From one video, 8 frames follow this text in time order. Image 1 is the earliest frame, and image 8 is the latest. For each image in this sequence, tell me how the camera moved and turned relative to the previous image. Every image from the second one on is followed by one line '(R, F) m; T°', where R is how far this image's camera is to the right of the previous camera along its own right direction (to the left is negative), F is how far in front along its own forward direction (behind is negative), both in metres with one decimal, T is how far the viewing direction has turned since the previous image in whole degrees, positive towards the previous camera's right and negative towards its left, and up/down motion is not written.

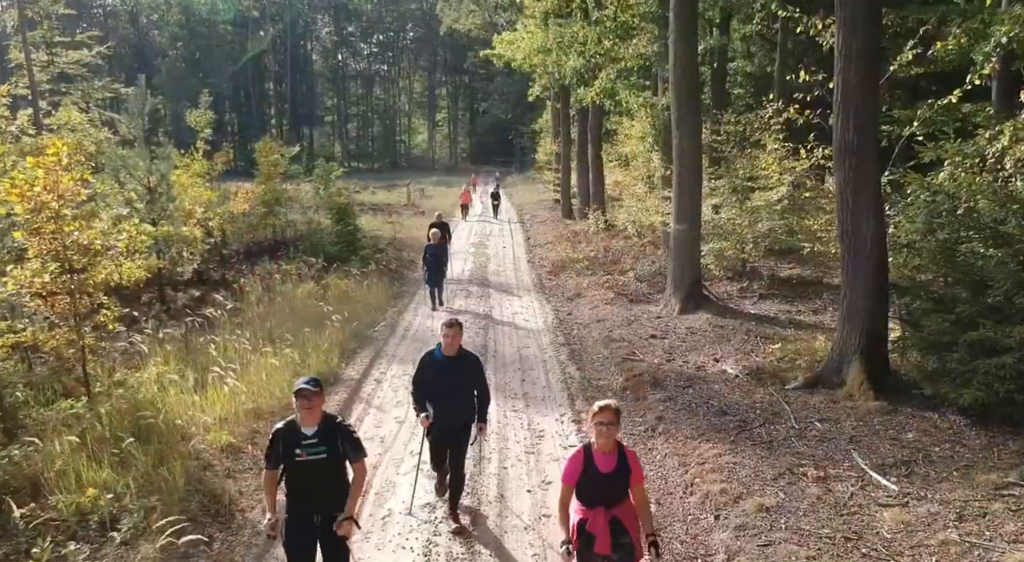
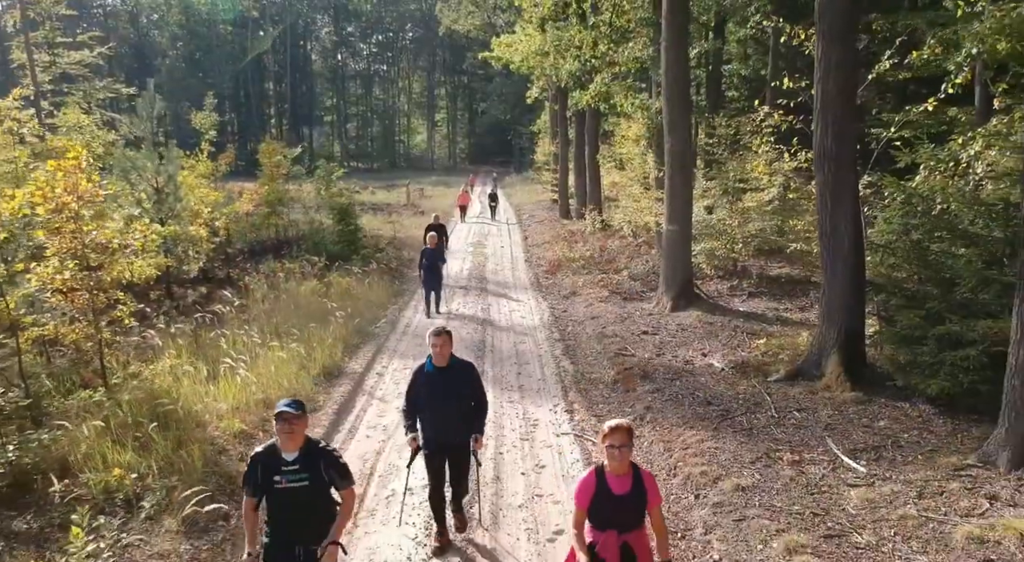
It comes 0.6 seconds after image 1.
(0.0, -0.6) m; 0°
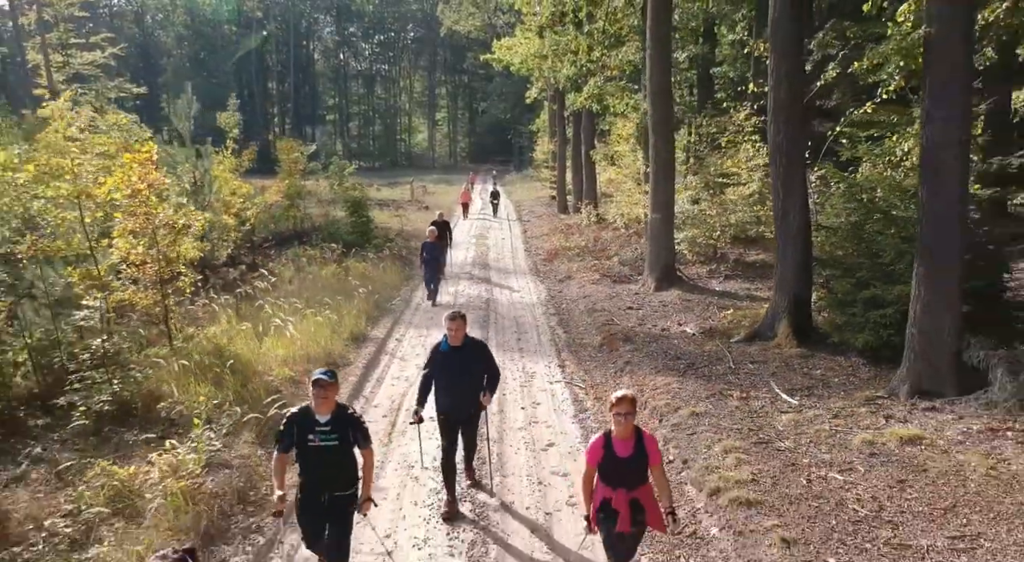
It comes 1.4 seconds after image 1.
(0.0, -2.0) m; 0°
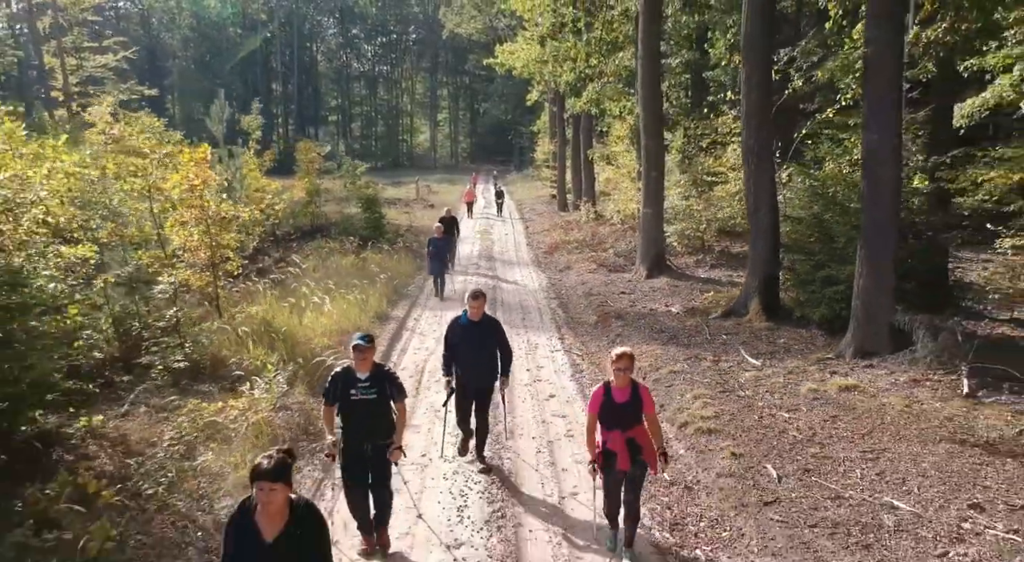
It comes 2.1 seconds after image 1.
(-0.1, -1.9) m; 0°
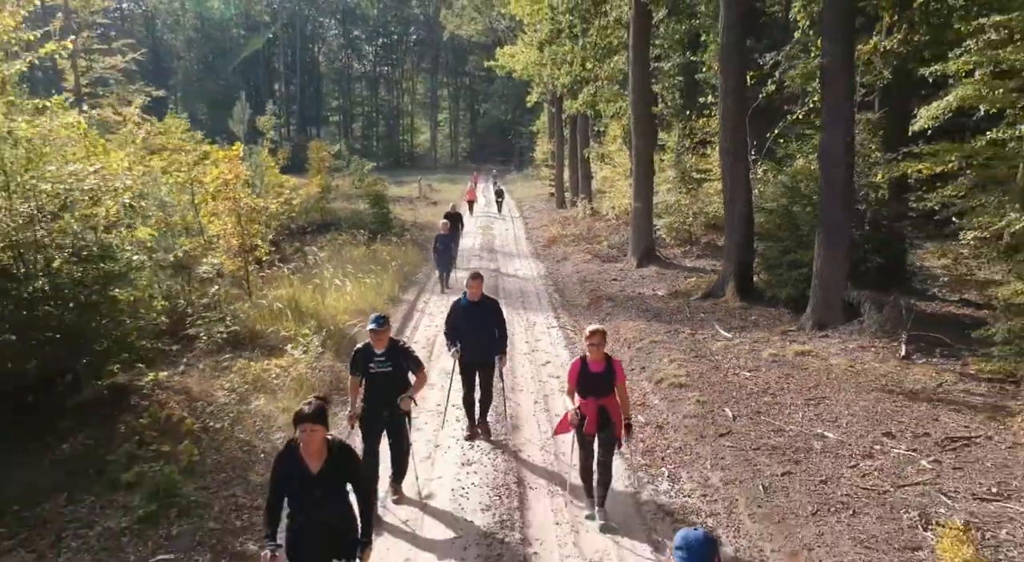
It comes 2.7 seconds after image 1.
(0.0, -1.6) m; 0°
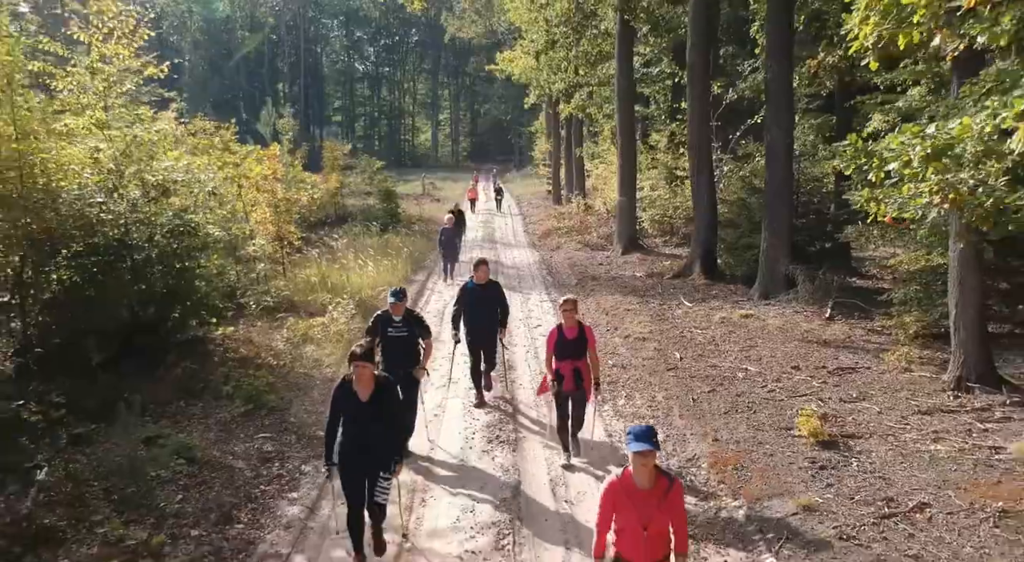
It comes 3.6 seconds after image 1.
(+0.1, -2.6) m; 0°
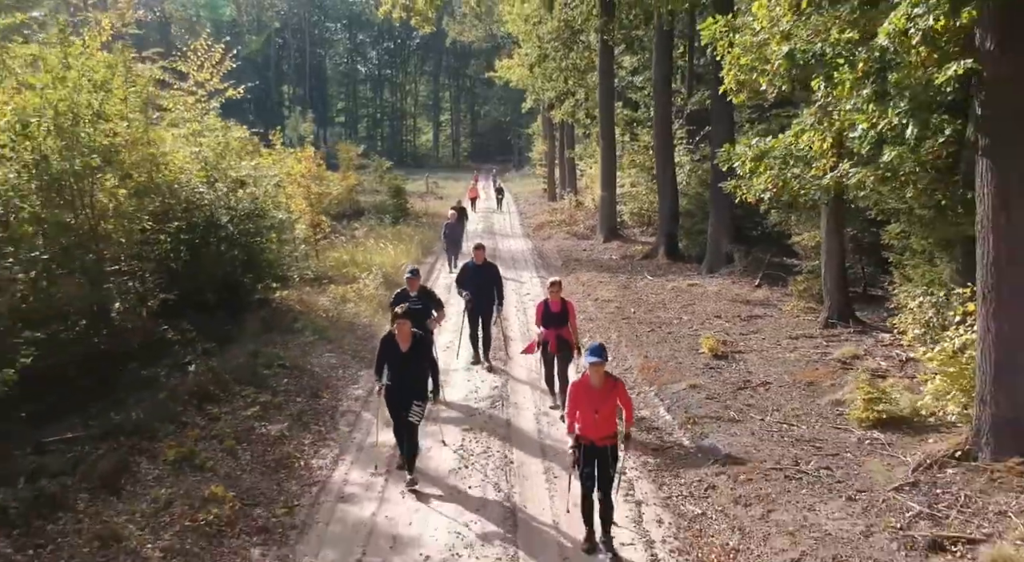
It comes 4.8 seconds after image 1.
(+0.1, -3.7) m; 0°
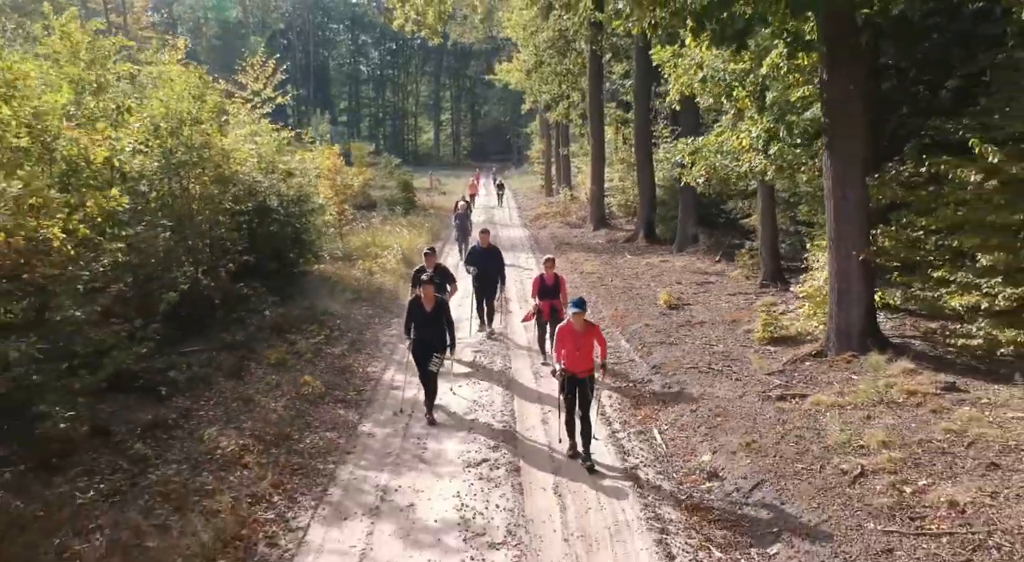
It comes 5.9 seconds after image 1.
(0.0, -3.3) m; 0°
